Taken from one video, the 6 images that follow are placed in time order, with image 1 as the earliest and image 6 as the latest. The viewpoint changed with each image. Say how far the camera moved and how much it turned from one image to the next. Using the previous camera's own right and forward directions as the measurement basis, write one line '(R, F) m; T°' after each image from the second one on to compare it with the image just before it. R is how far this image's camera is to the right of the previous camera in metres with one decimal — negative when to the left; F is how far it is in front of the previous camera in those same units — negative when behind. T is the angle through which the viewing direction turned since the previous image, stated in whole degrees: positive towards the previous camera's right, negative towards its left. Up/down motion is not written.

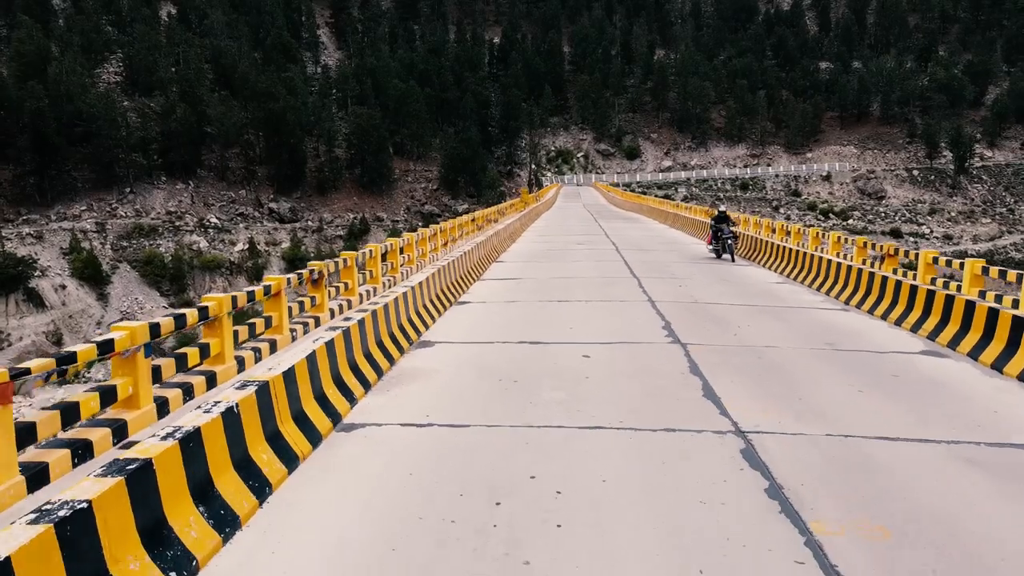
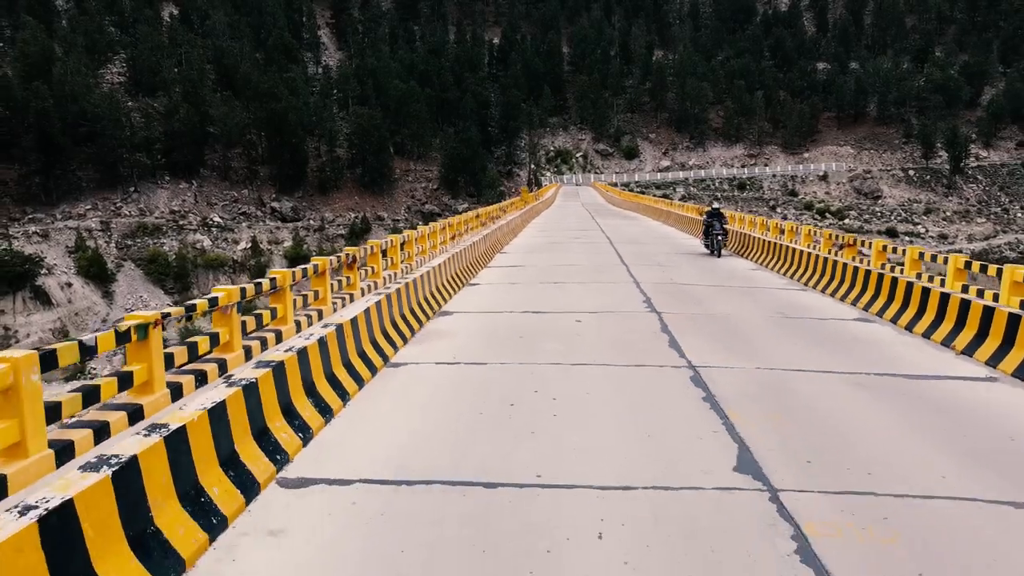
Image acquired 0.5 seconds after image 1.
(0.0, -0.9) m; 0°
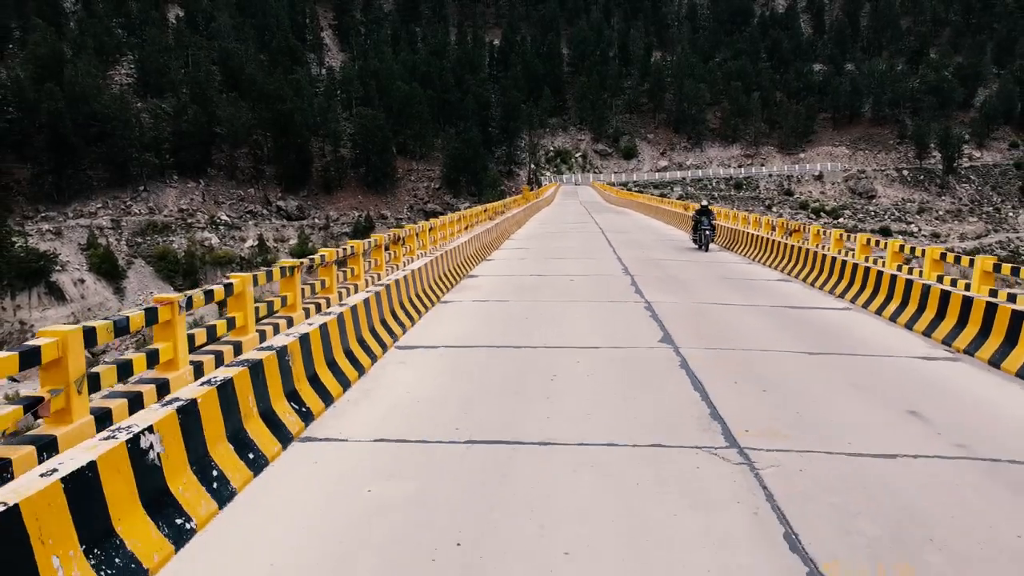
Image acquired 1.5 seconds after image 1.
(-0.1, -1.8) m; 0°
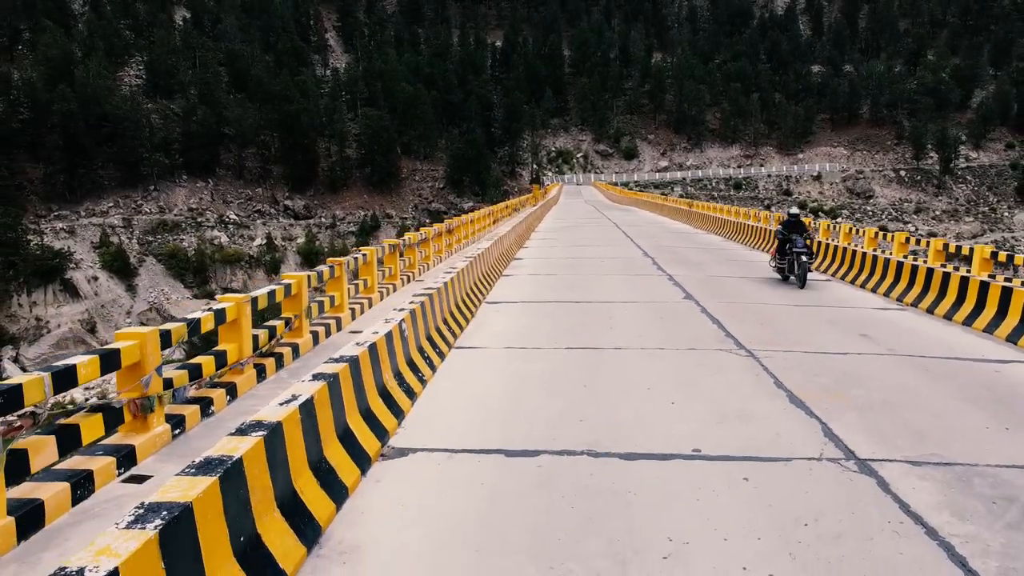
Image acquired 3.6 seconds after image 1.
(-0.5, -1.4) m; 0°
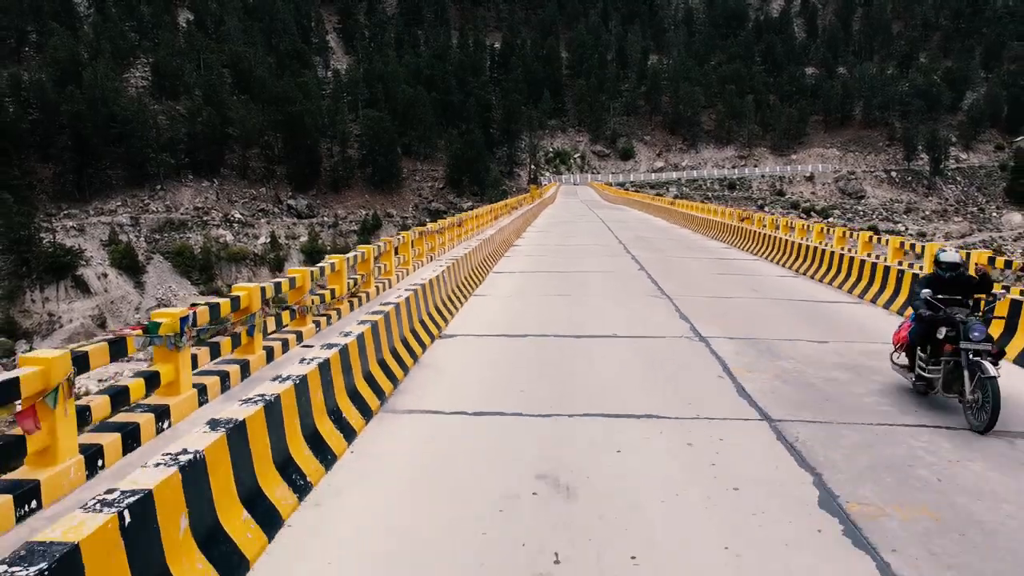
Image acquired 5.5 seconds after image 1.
(0.0, -2.0) m; 0°
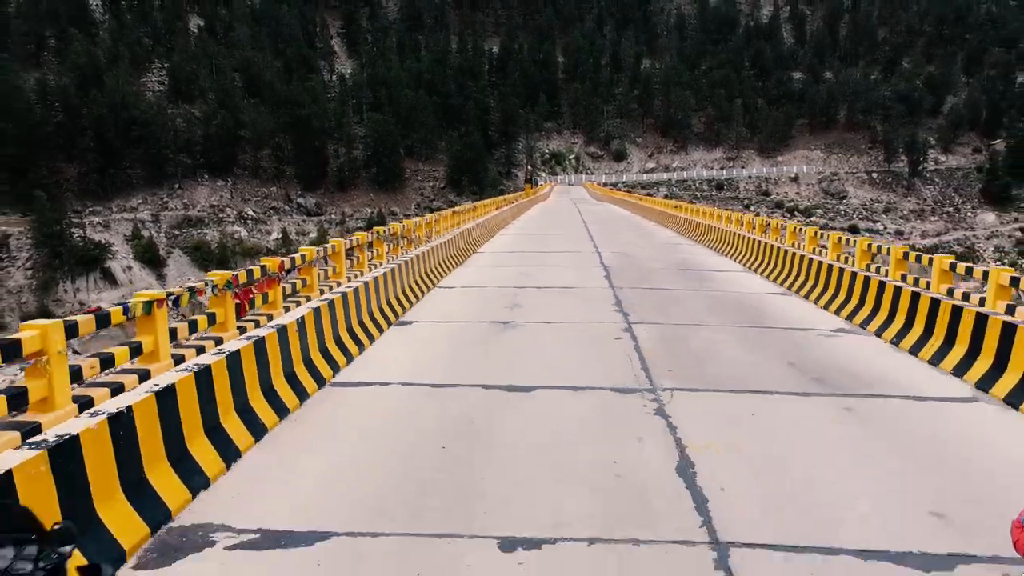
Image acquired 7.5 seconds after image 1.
(0.0, -5.1) m; 0°
